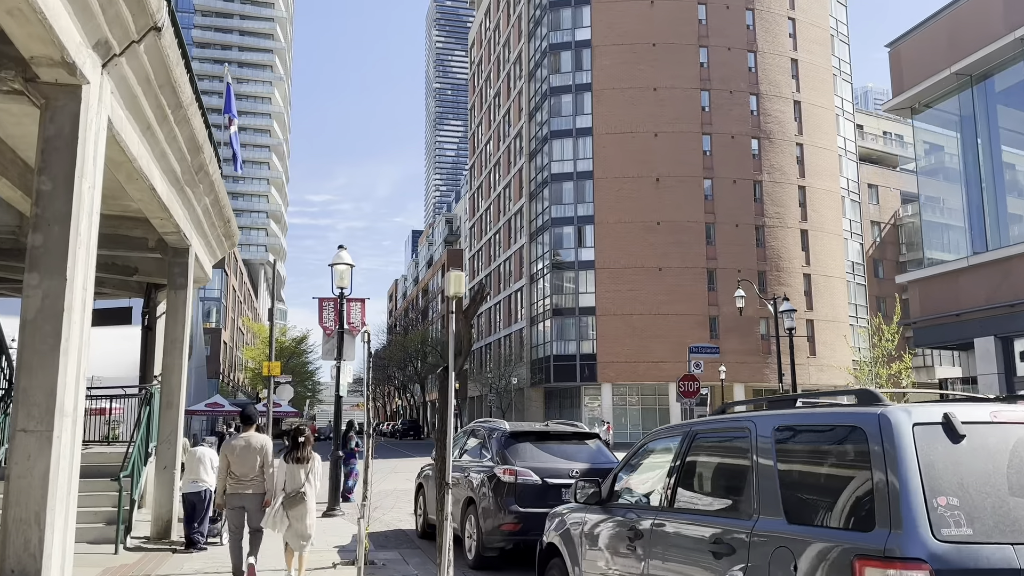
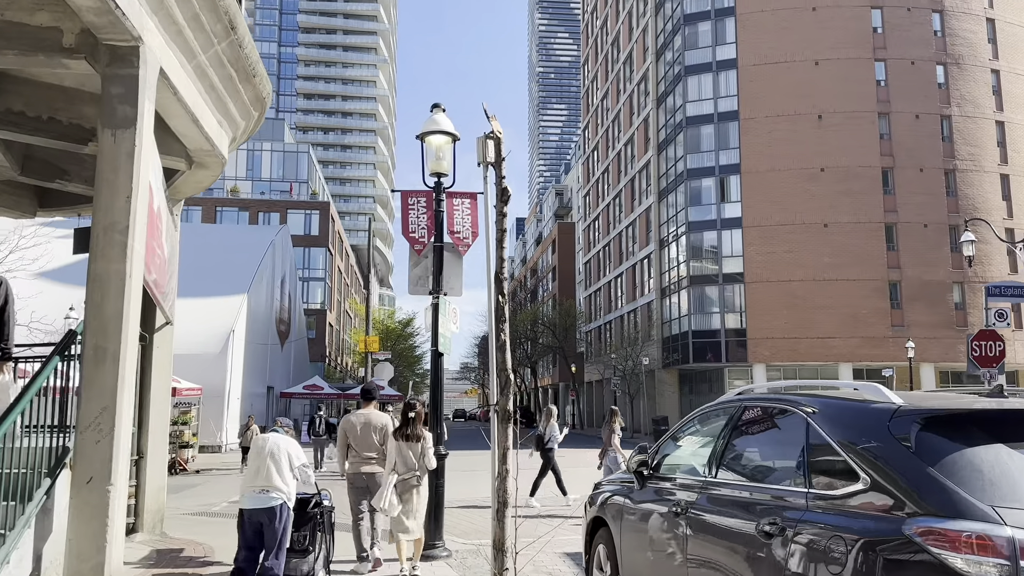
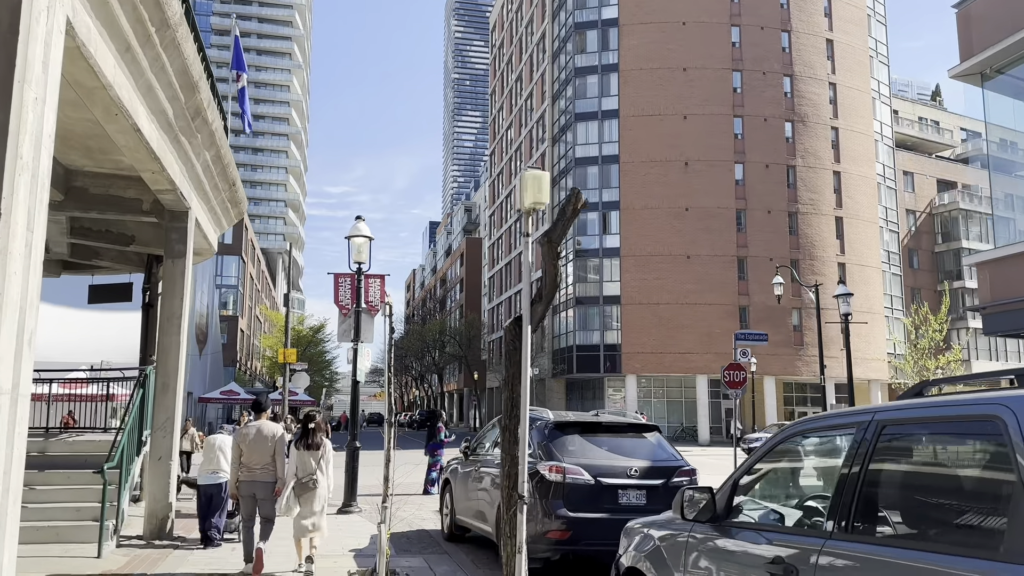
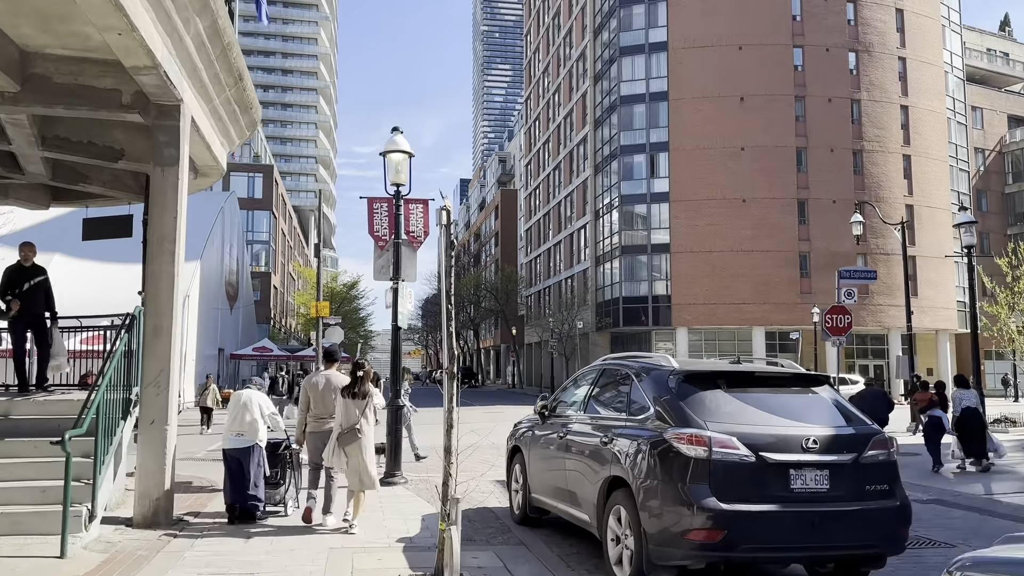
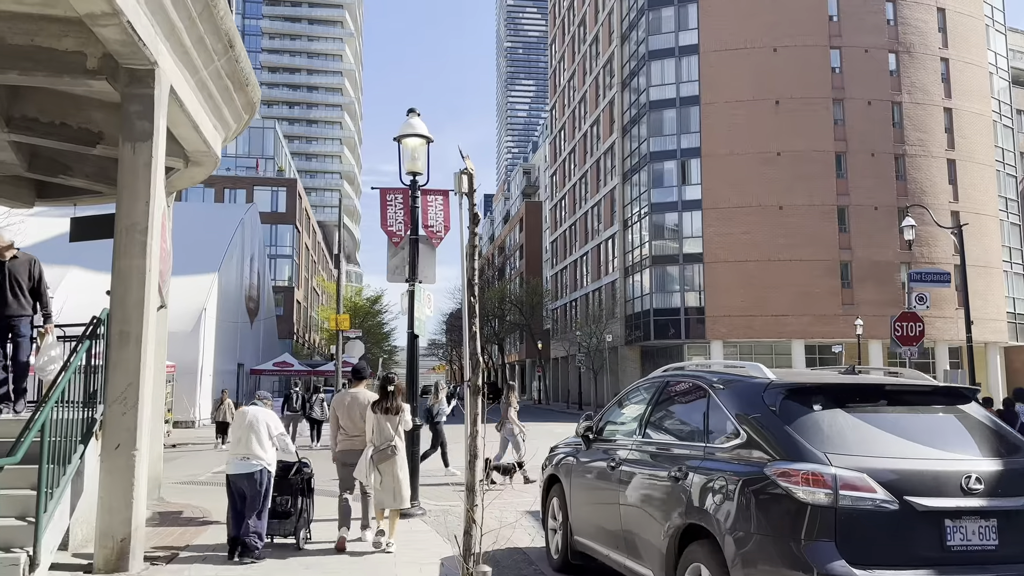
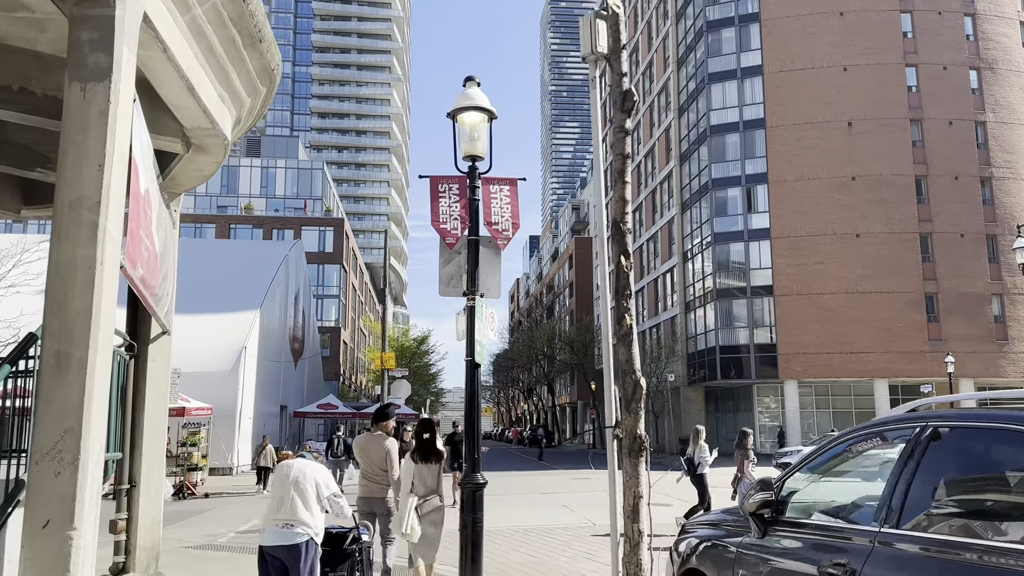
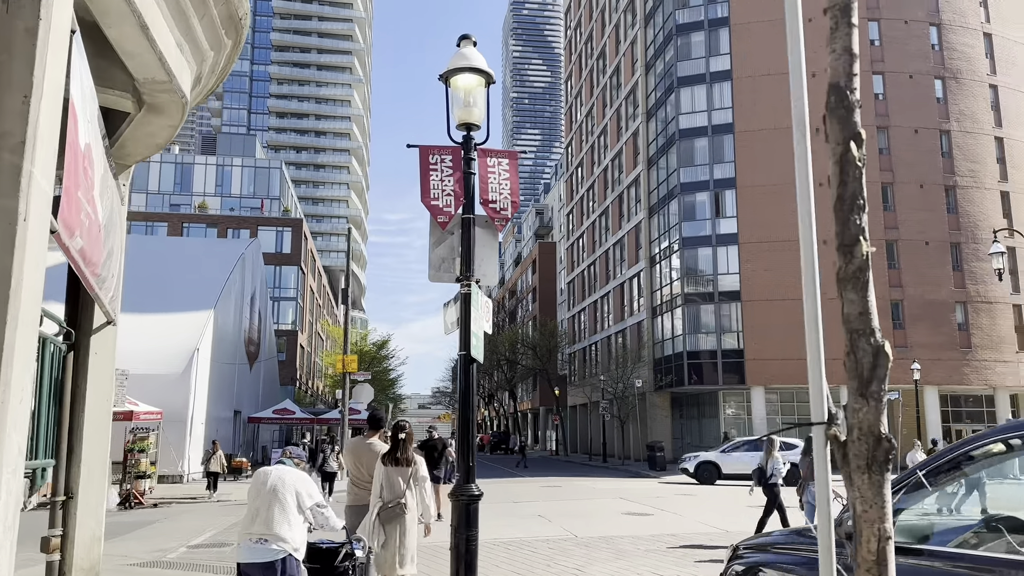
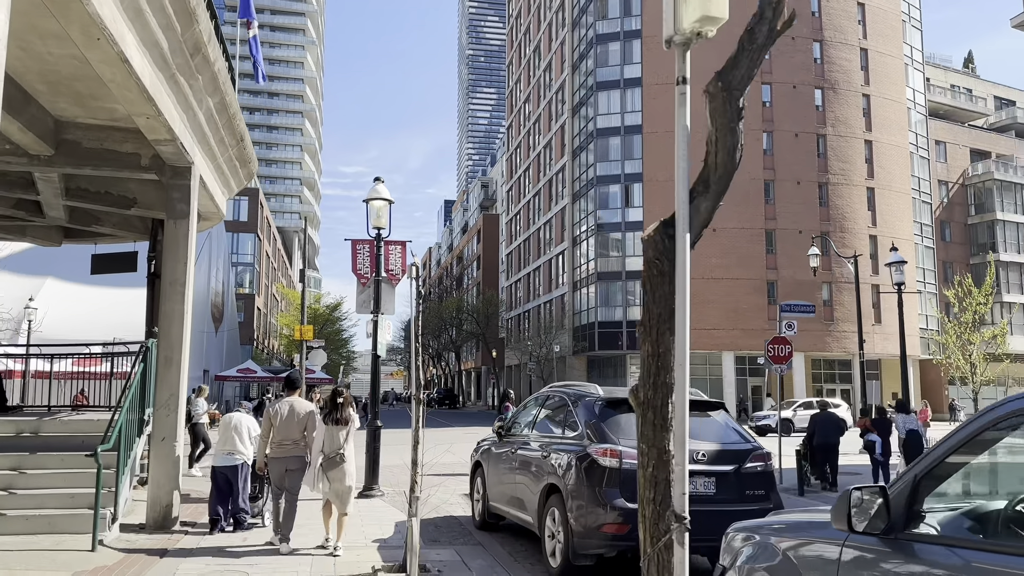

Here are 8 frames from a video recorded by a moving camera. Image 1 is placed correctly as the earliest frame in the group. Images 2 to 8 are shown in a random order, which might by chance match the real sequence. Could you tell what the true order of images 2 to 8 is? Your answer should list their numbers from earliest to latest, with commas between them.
3, 8, 4, 5, 2, 6, 7
